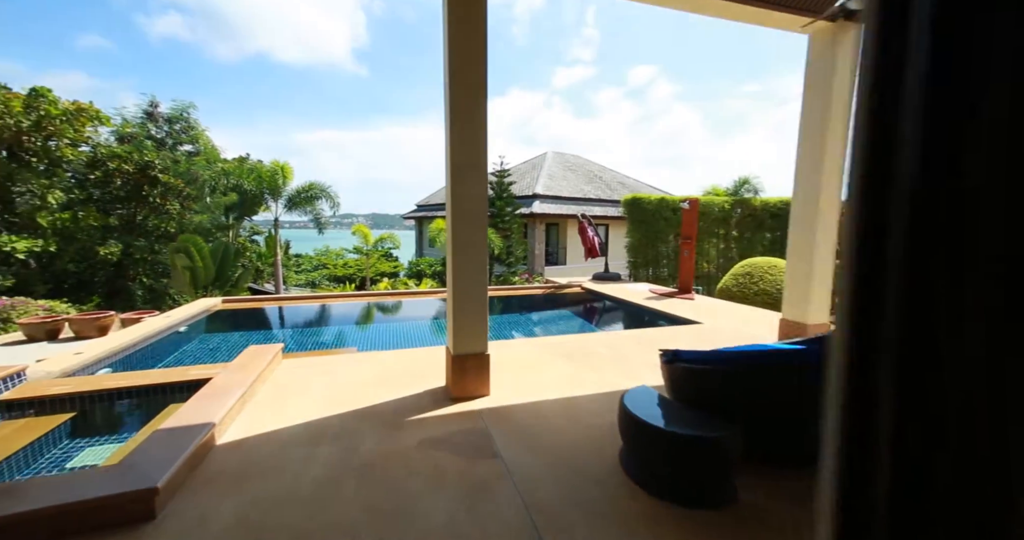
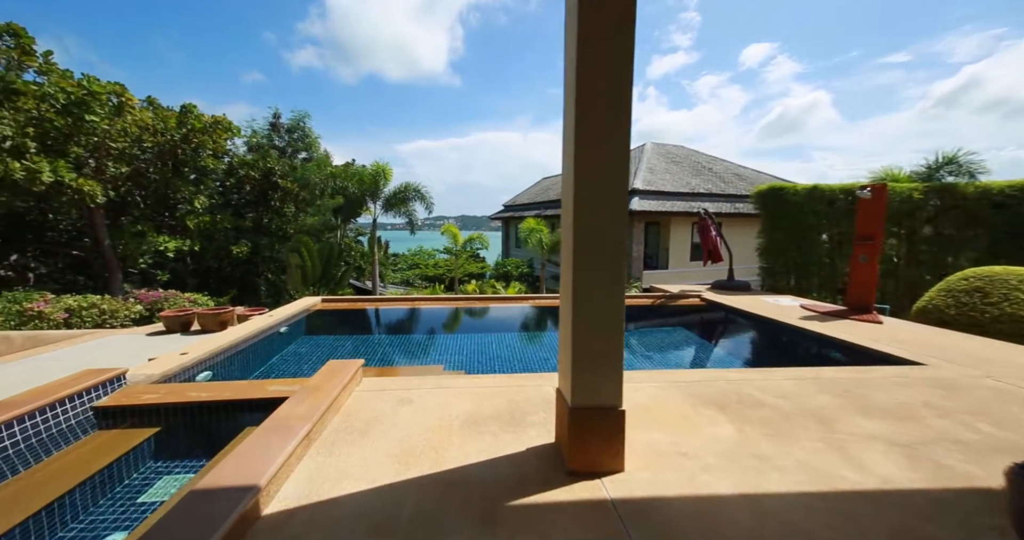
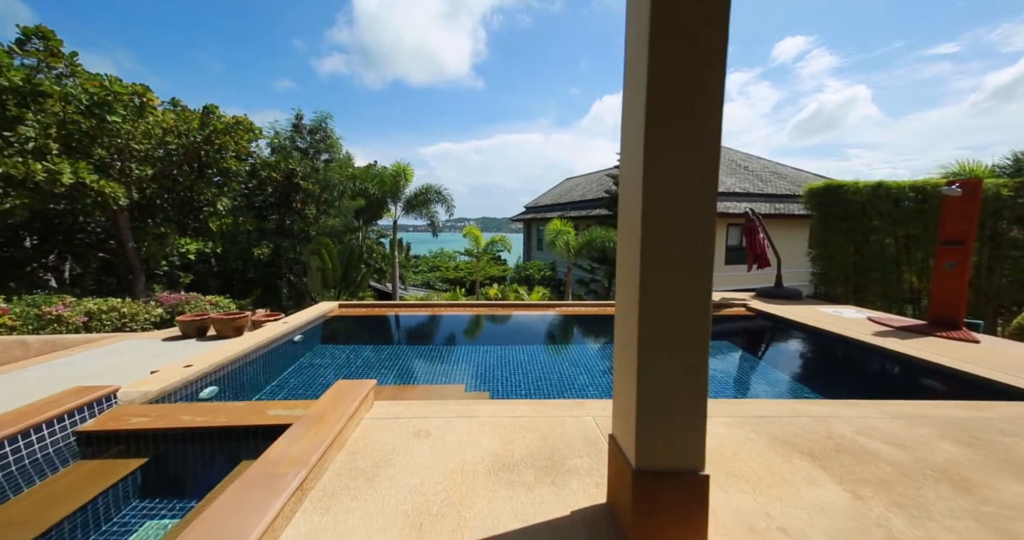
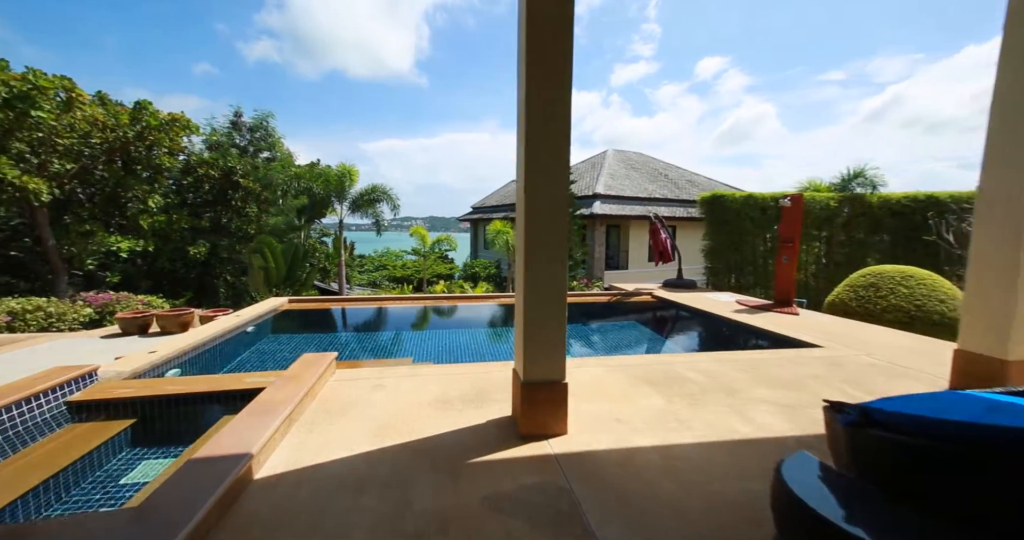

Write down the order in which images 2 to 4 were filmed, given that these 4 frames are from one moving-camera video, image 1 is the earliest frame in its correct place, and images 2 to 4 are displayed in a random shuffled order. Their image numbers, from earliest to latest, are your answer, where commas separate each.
4, 2, 3
